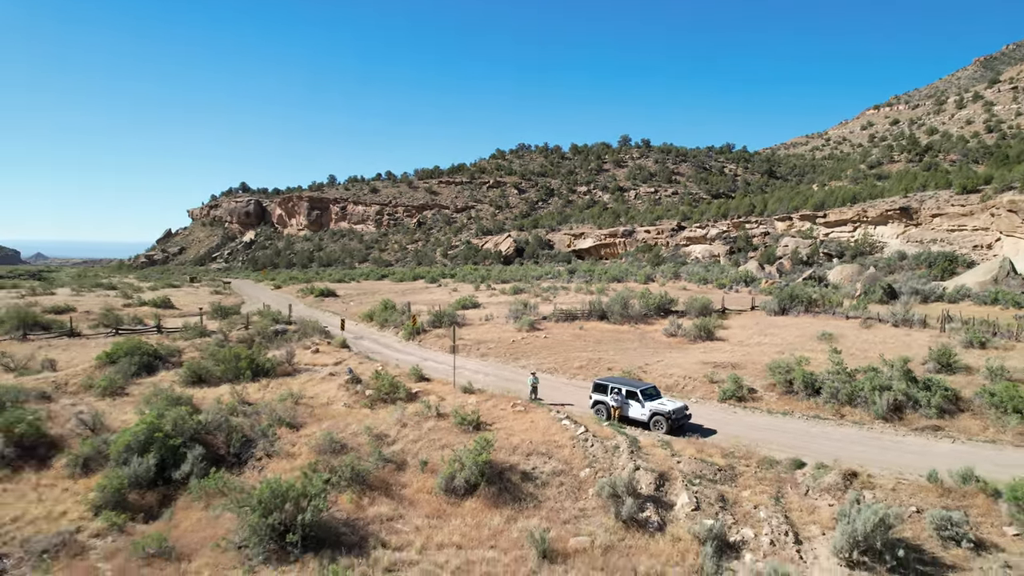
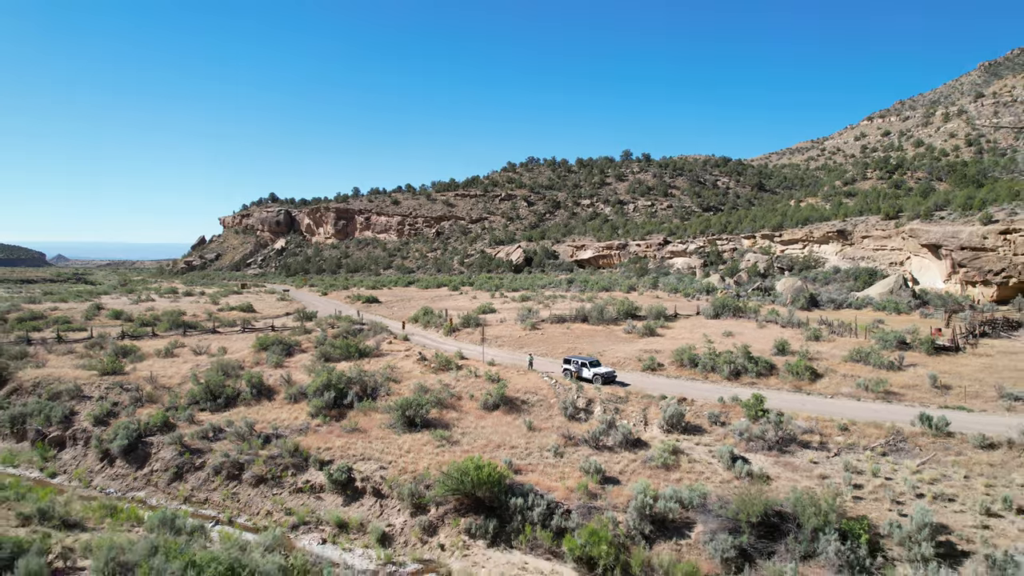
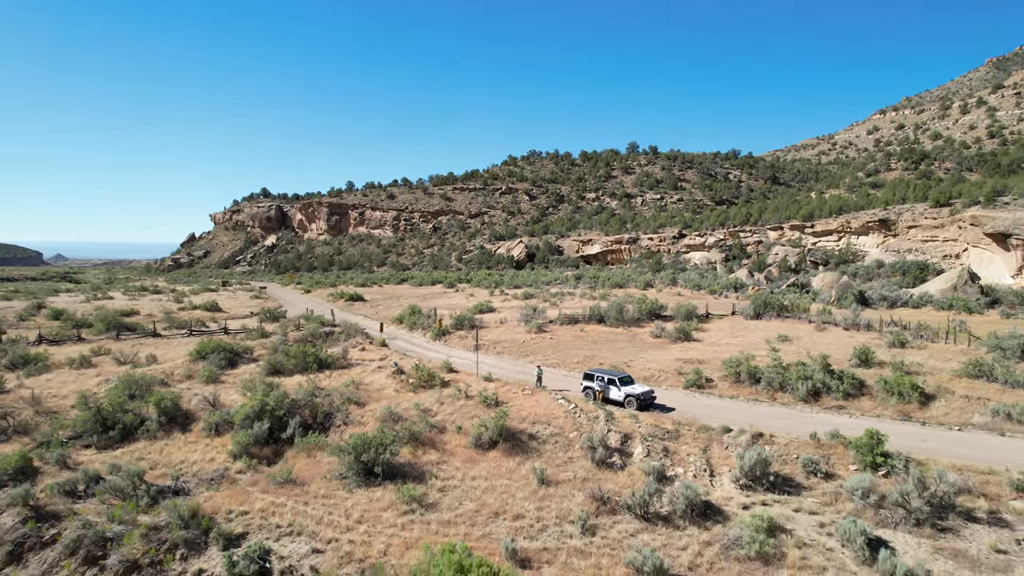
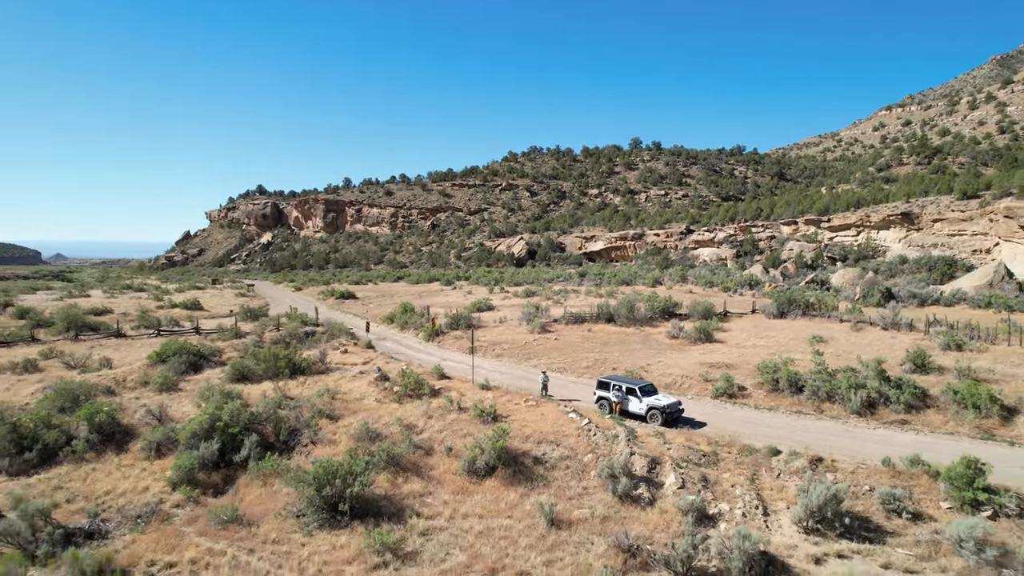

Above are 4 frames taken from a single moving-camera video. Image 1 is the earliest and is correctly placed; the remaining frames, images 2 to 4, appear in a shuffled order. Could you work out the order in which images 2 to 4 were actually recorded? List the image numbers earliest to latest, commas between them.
4, 3, 2
